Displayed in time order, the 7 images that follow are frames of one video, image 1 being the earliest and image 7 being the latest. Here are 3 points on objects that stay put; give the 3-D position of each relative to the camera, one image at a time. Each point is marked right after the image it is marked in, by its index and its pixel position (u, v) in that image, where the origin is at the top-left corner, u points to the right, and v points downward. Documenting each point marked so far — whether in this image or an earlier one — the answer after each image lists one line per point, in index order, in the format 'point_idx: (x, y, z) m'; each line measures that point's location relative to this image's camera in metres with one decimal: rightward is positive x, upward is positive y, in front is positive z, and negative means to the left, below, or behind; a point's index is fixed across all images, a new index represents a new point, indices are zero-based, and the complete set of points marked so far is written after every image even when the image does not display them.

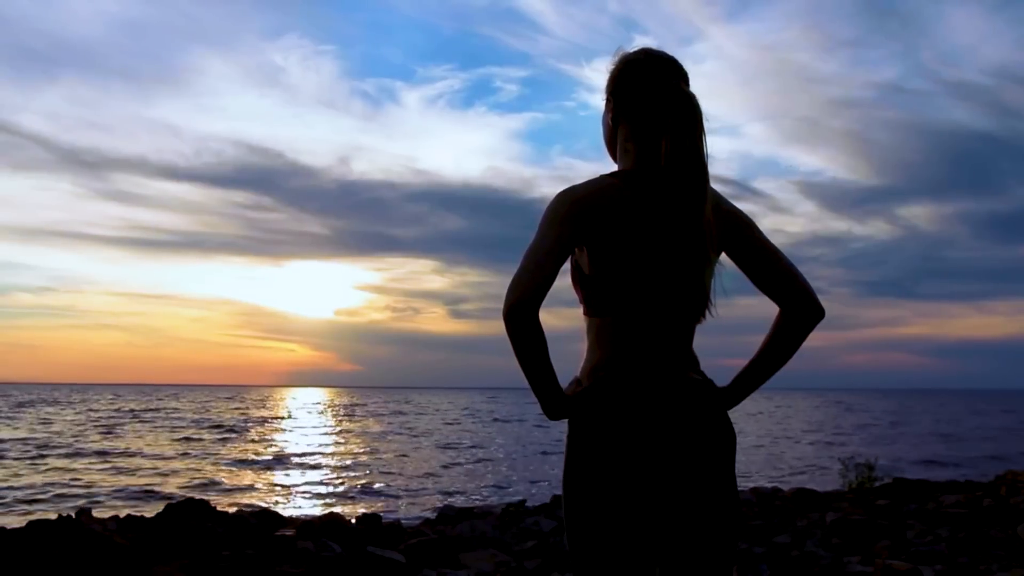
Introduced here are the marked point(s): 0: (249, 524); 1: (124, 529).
0: (-2.5, -2.2, +7.9) m
1: (-3.5, -2.2, +7.5) m
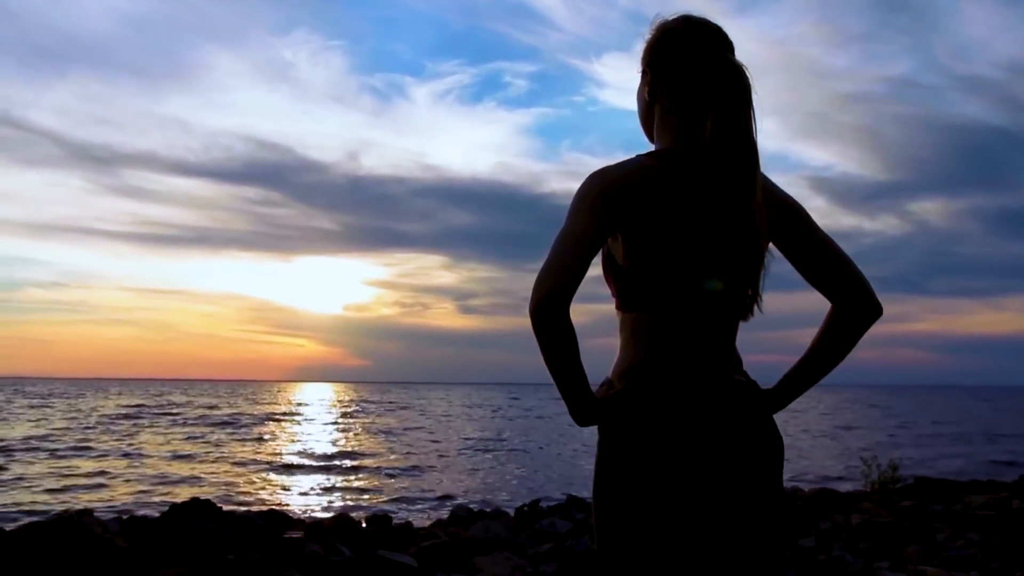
0: (-2.3, -2.2, +7.7) m
1: (-3.3, -2.1, +7.2) m
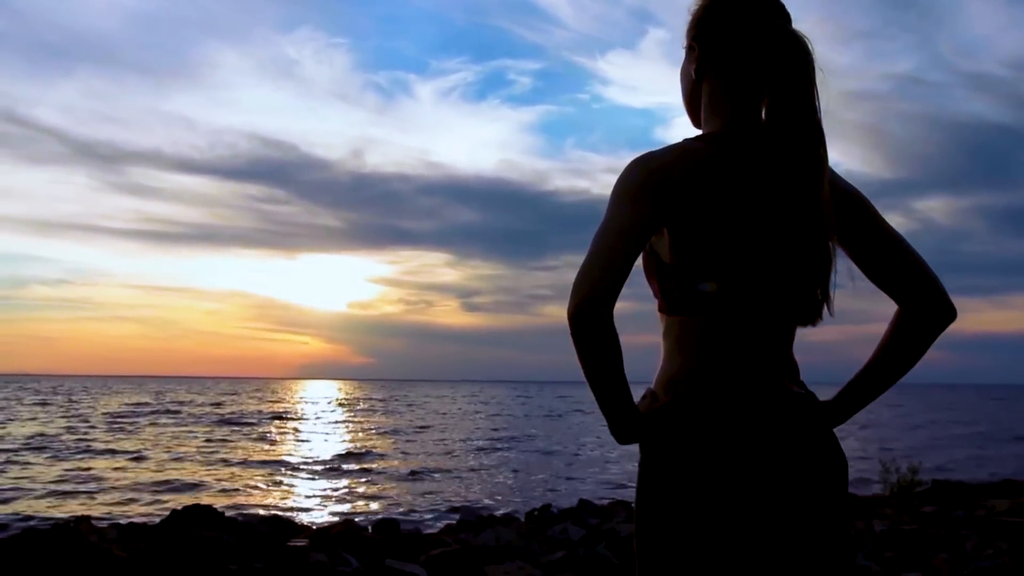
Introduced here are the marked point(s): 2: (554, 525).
0: (-2.2, -2.2, +7.4) m
1: (-3.2, -2.1, +7.0) m
2: (+0.4, -2.5, +9.0) m
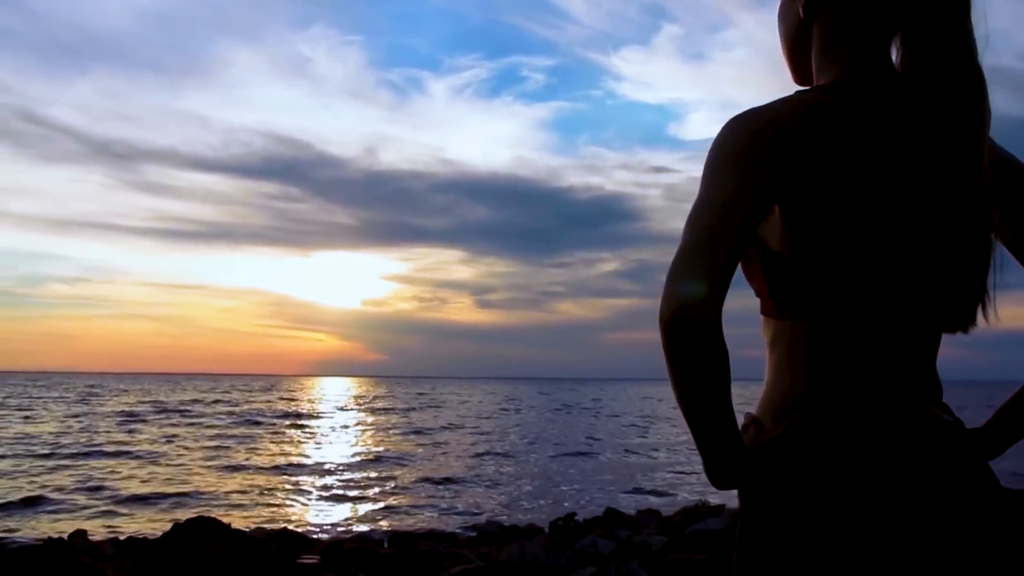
0: (-2.0, -2.1, +6.9) m
1: (-3.0, -2.1, +6.5) m
2: (+0.7, -2.5, +8.4) m
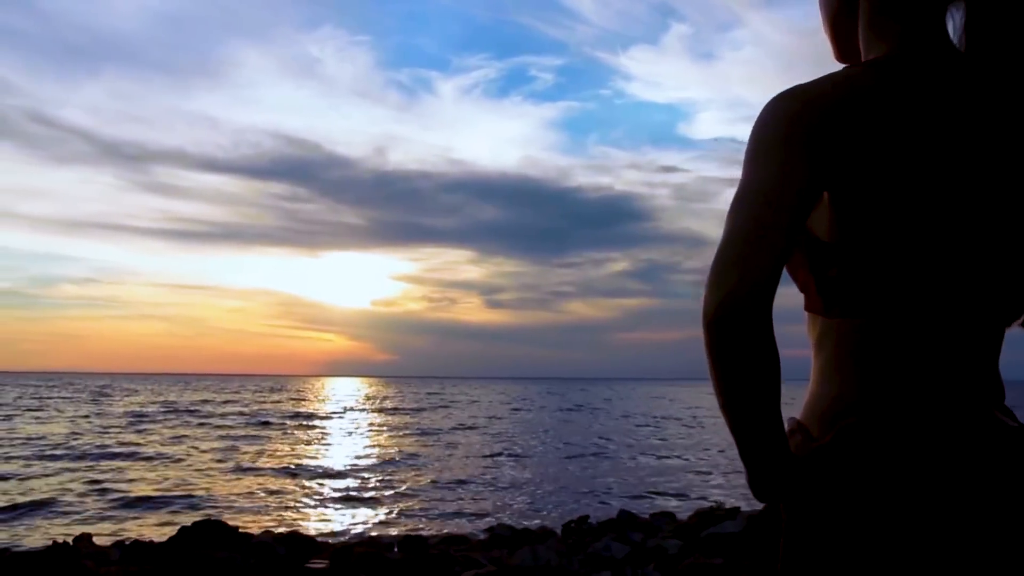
0: (-1.9, -2.1, +6.8) m
1: (-2.9, -2.1, +6.3) m
2: (+0.8, -2.5, +8.3) m
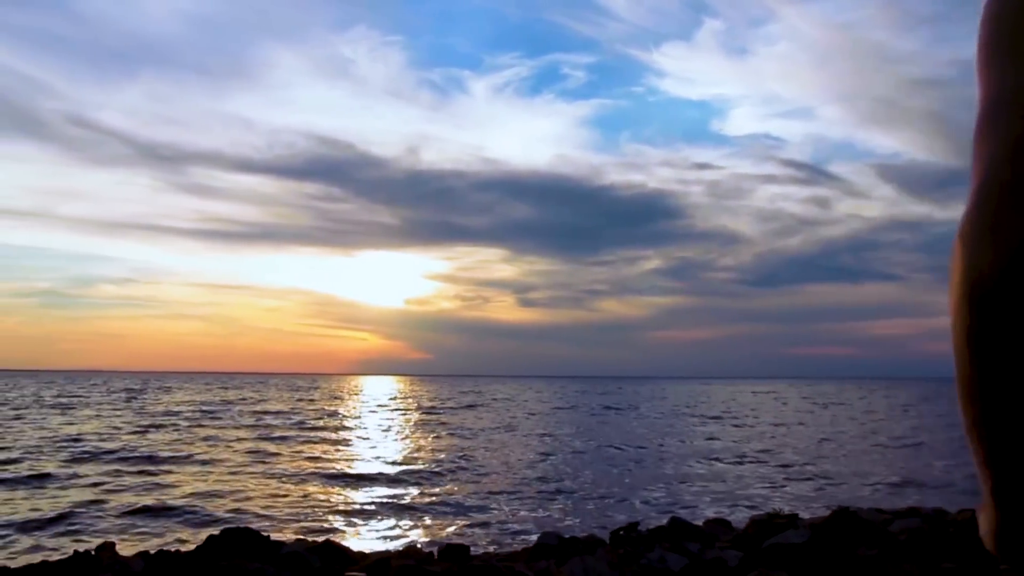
0: (-1.5, -2.1, +6.3) m
1: (-2.6, -2.0, +5.9) m
2: (+1.2, -2.4, +7.7) m
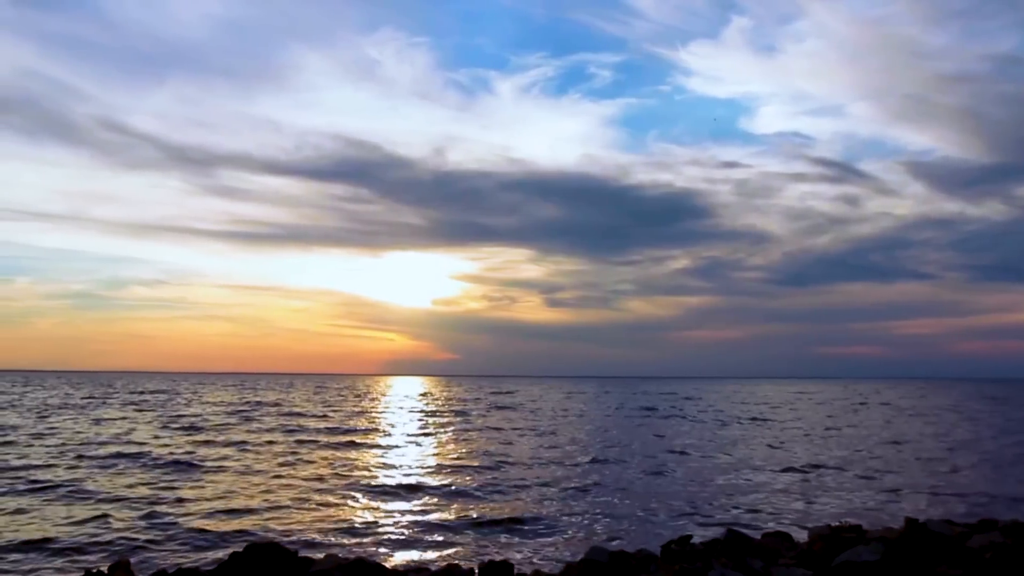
0: (-1.2, -2.0, +5.8) m
1: (-2.2, -2.0, +5.4) m
2: (+1.6, -2.4, +7.1) m
